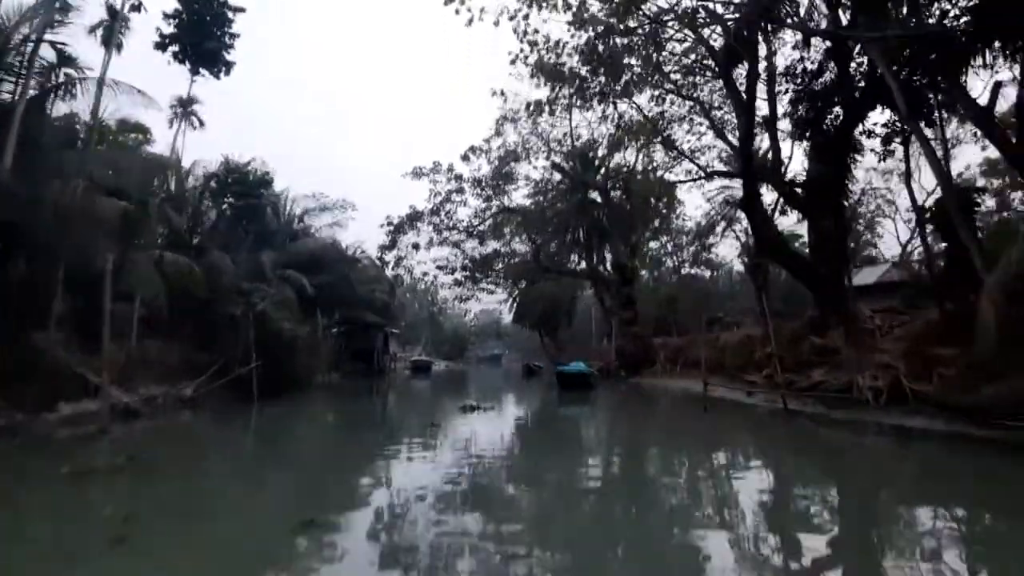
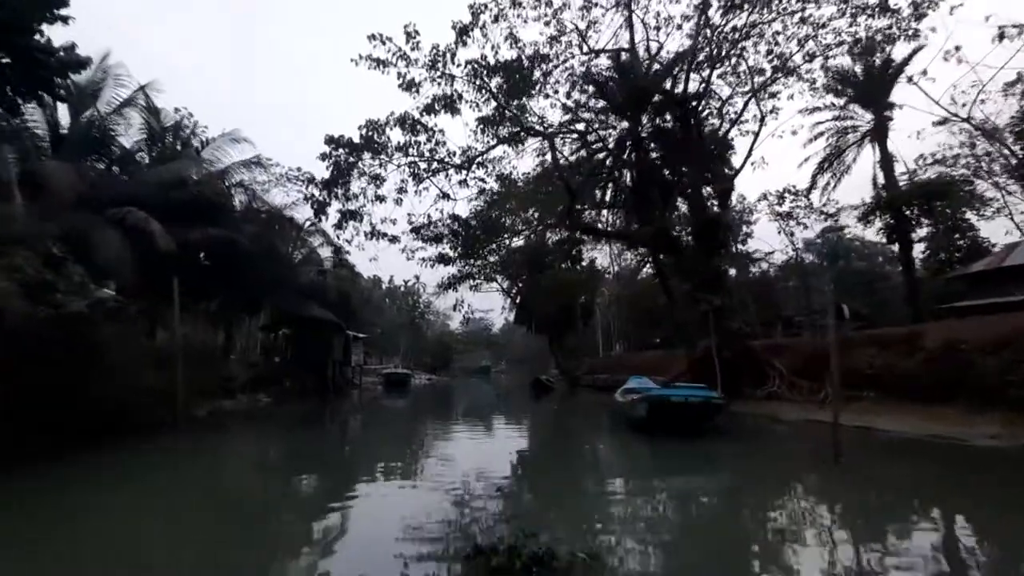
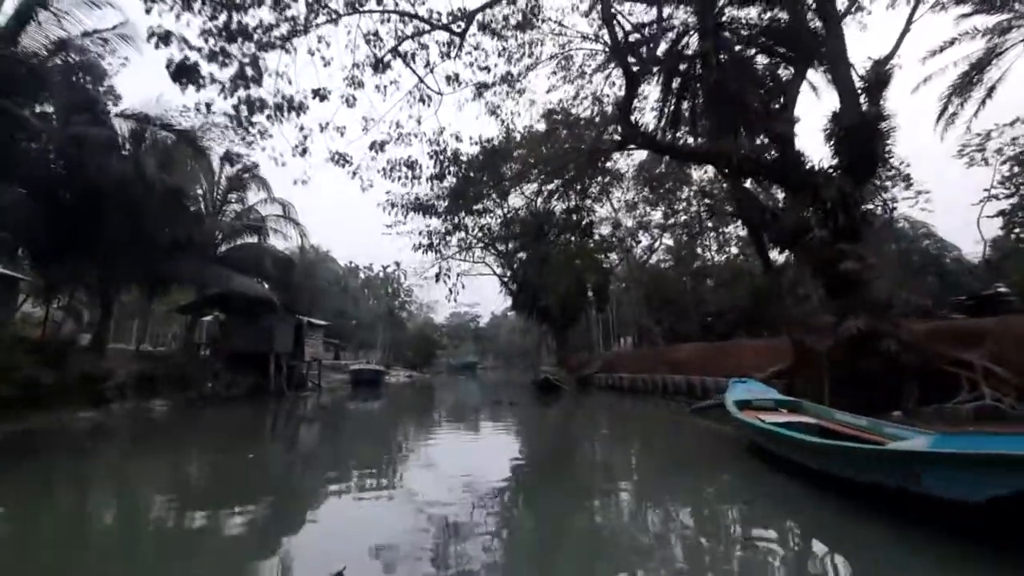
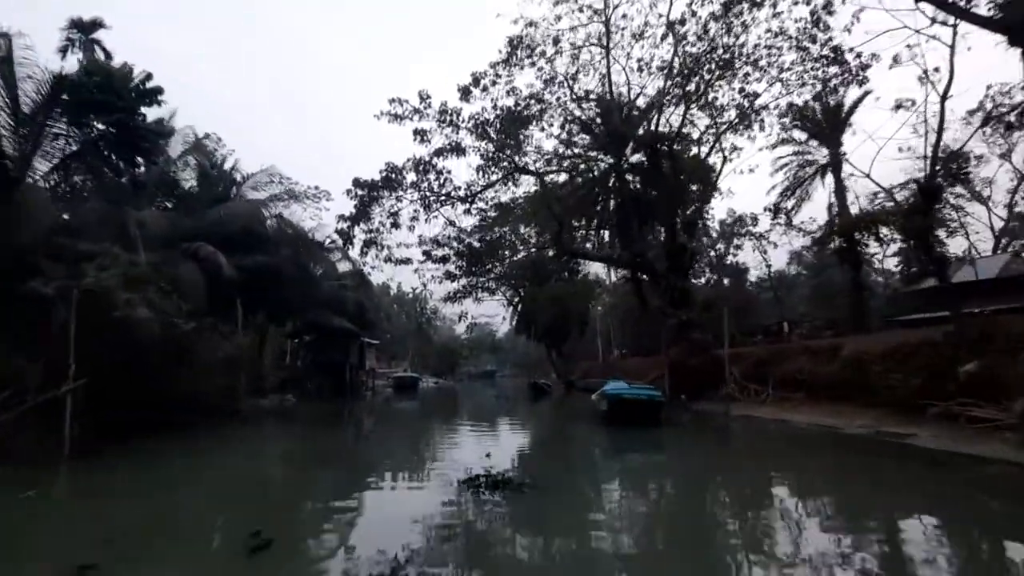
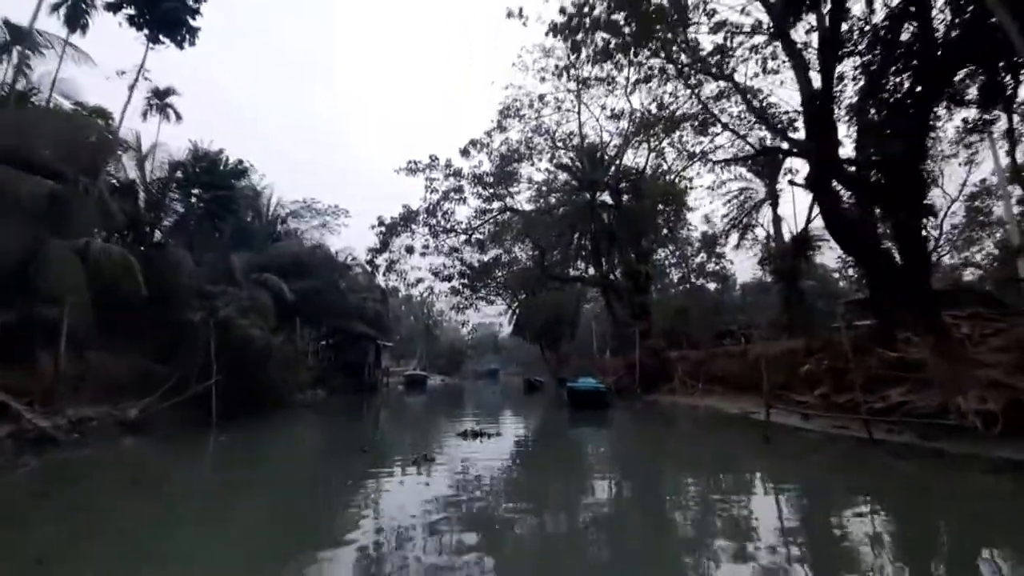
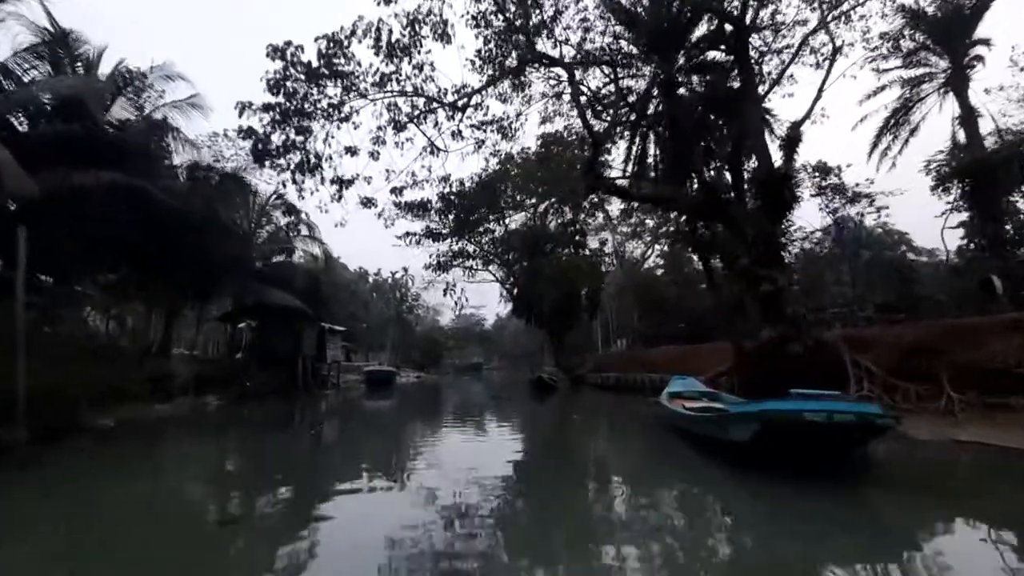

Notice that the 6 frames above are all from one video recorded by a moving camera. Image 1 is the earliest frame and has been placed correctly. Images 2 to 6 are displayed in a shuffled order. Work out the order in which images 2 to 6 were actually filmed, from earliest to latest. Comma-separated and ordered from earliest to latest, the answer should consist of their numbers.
5, 4, 2, 6, 3
